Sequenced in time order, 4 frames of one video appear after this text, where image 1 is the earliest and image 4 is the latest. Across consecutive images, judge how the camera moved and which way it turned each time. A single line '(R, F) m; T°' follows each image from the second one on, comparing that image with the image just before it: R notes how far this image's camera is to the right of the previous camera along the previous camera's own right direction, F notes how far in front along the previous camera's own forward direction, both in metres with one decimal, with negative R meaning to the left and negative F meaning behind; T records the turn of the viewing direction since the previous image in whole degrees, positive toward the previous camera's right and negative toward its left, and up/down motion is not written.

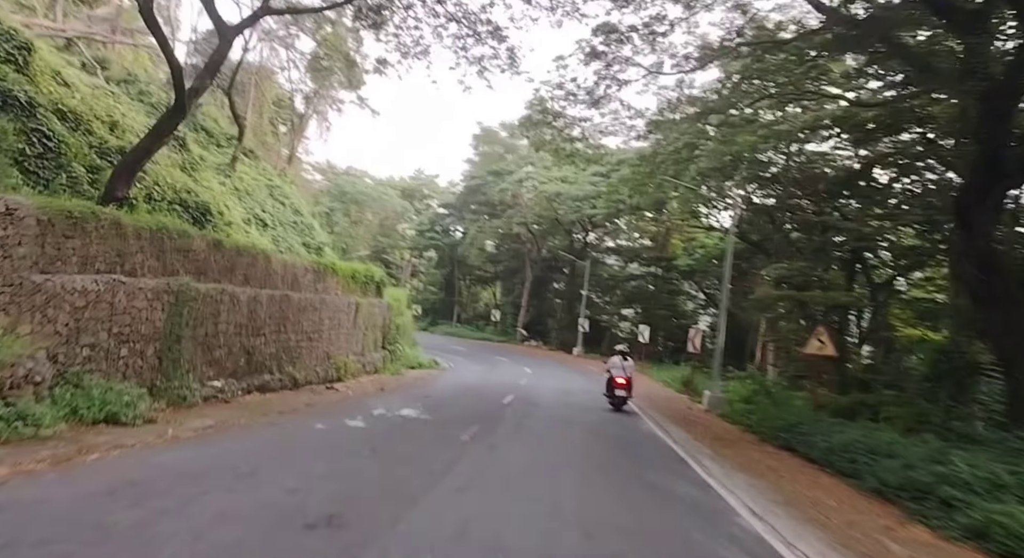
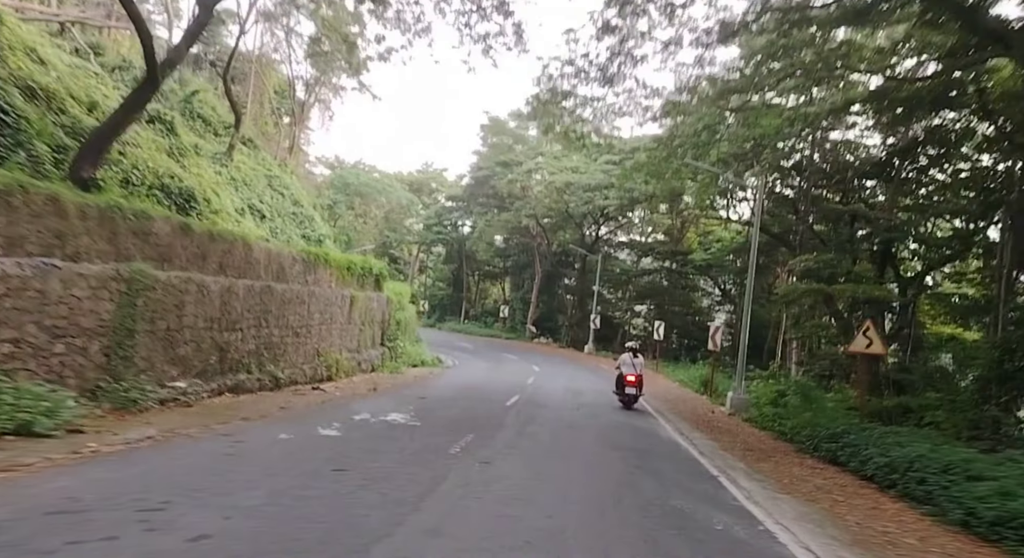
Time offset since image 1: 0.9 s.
(+0.2, +1.4) m; -1°
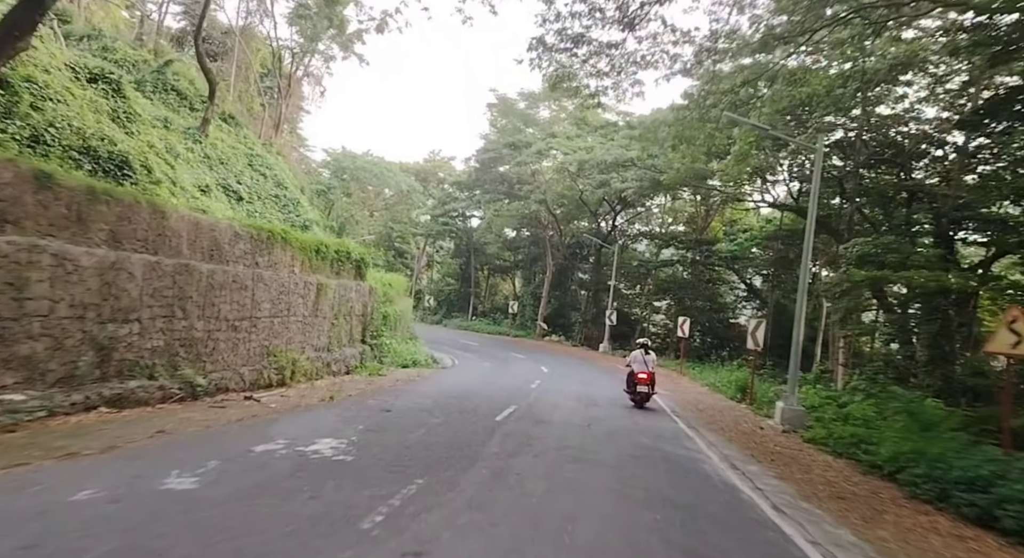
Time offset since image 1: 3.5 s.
(+0.4, +3.1) m; -1°
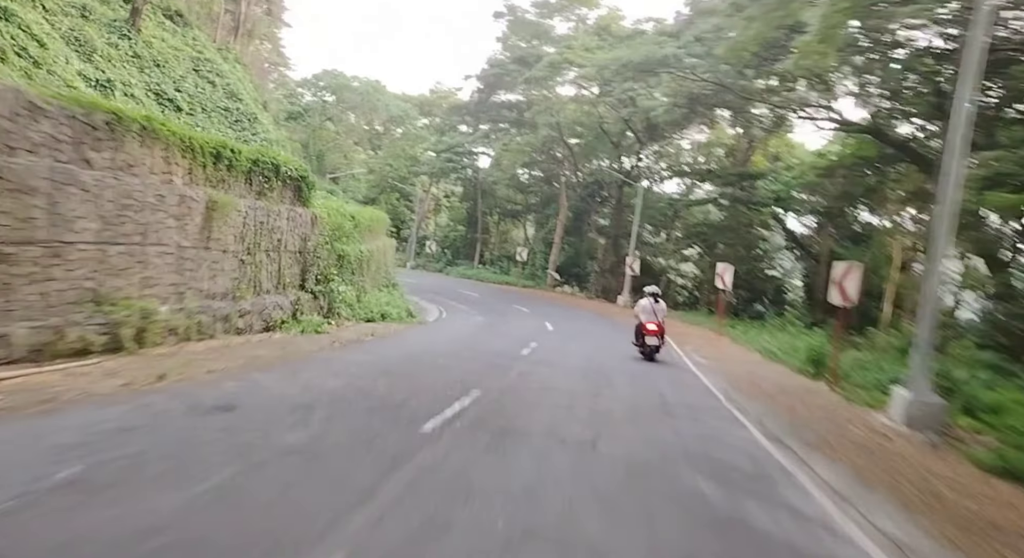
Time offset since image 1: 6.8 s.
(+0.7, +4.8) m; -2°
